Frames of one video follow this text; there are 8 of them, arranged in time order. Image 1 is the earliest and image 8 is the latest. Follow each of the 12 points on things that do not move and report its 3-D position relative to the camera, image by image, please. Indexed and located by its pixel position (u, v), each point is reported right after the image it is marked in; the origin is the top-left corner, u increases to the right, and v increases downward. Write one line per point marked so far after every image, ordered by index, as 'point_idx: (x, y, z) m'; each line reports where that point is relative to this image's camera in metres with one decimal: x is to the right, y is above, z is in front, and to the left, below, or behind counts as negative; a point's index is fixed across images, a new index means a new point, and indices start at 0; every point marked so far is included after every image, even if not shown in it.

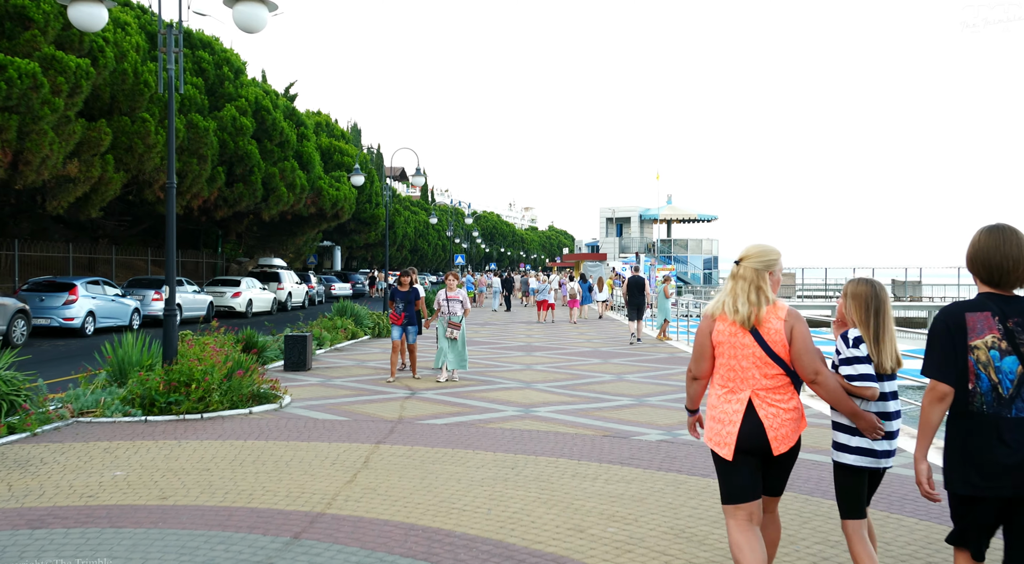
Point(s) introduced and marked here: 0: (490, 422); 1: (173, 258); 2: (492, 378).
0: (-0.2, -1.6, +9.3) m
1: (-4.2, +0.3, +10.1) m
2: (-0.3, -1.6, +13.3) m
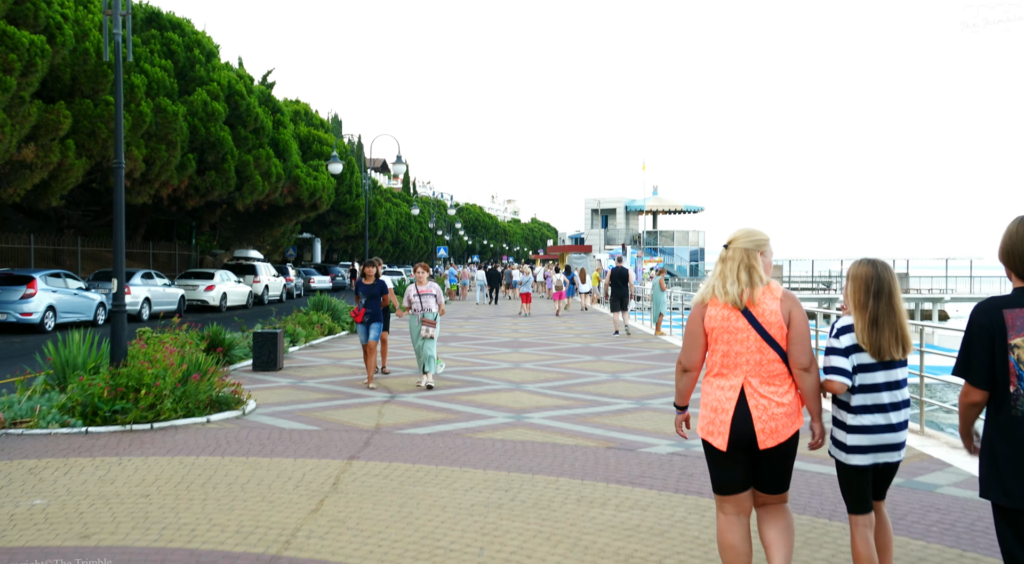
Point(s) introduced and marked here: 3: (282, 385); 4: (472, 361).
0: (-0.3, -1.5, +8.3) m
1: (-4.3, +0.4, +9.0) m
2: (-0.5, -1.5, +12.4) m
3: (-3.3, -1.5, +11.5) m
4: (-0.7, -1.5, +14.9) m
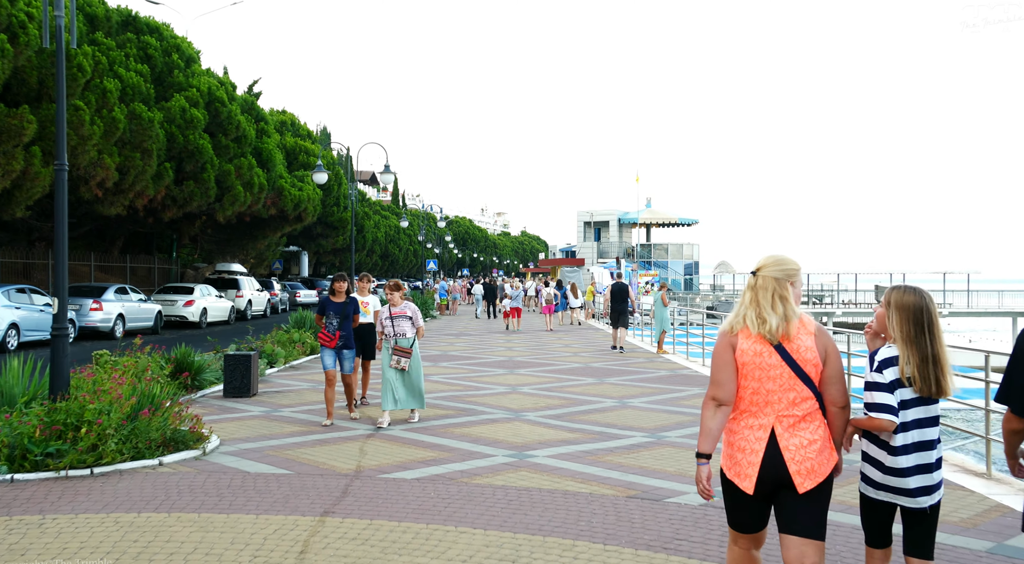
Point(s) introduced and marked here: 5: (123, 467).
0: (-0.3, -1.7, +7.2) m
1: (-4.3, +0.2, +7.8) m
2: (-0.6, -1.7, +11.2) m
3: (-3.3, -1.7, +10.3) m
4: (-0.8, -1.7, +13.7) m
5: (-3.3, -1.6, +6.9) m
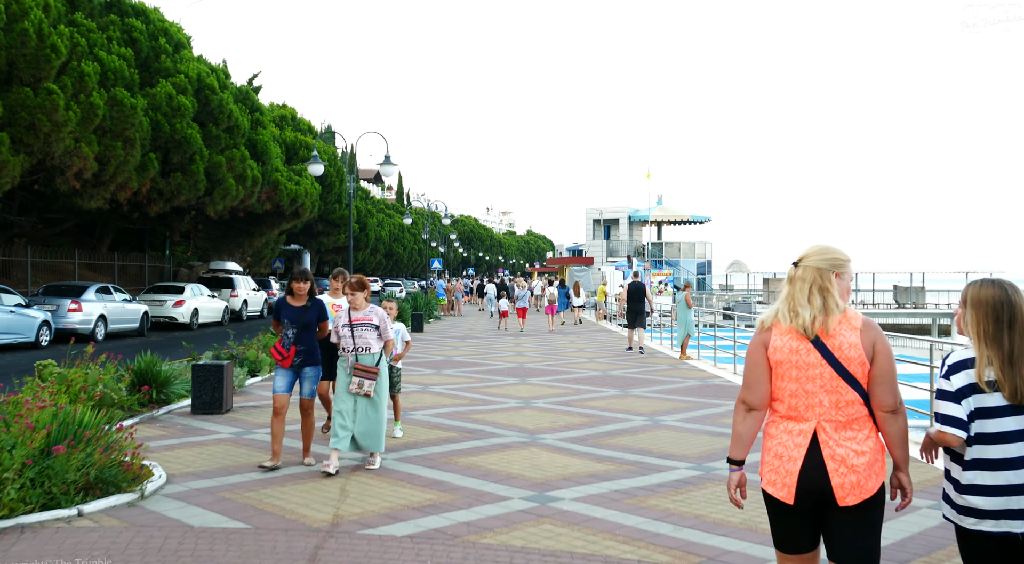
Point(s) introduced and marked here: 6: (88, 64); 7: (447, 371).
0: (-0.2, -1.7, +5.6) m
1: (-4.2, +0.2, +6.2) m
2: (-0.4, -1.7, +9.6) m
3: (-3.1, -1.7, +8.7) m
4: (-0.6, -1.7, +12.1) m
5: (-3.2, -1.6, +5.3) m
6: (-10.4, +5.3, +19.8) m
7: (-1.3, -1.7, +15.6) m
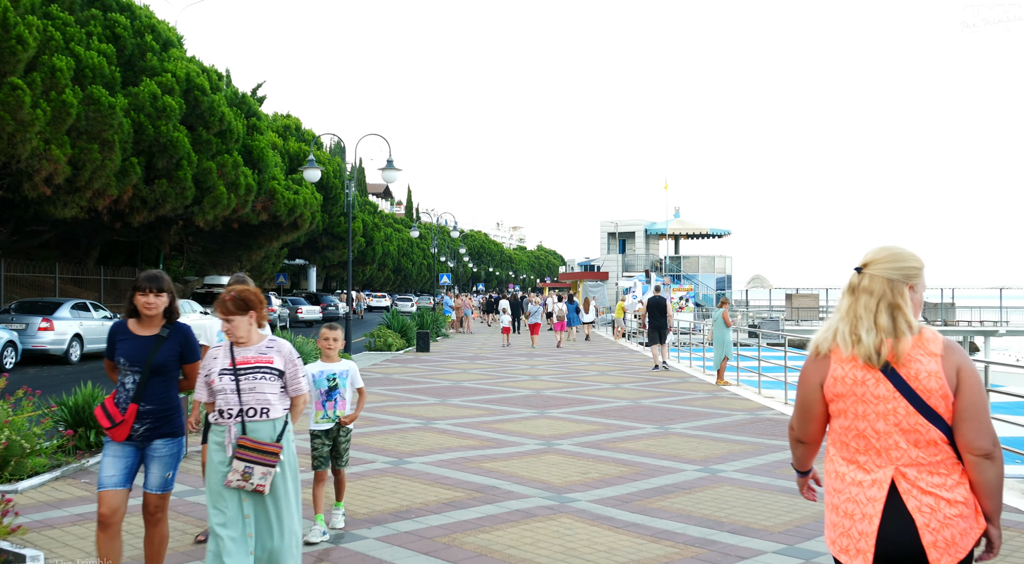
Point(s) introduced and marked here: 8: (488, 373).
0: (0.0, -1.8, +3.5) m
1: (-4.0, +0.1, +4.3) m
2: (-0.2, -1.9, +7.5) m
3: (-2.9, -1.8, +6.7) m
4: (-0.4, -1.9, +10.0) m
5: (-3.0, -1.6, +3.3) m
6: (-10.1, +5.0, +18.0) m
7: (-1.0, -2.0, +13.5) m
8: (-0.5, -2.1, +18.8) m
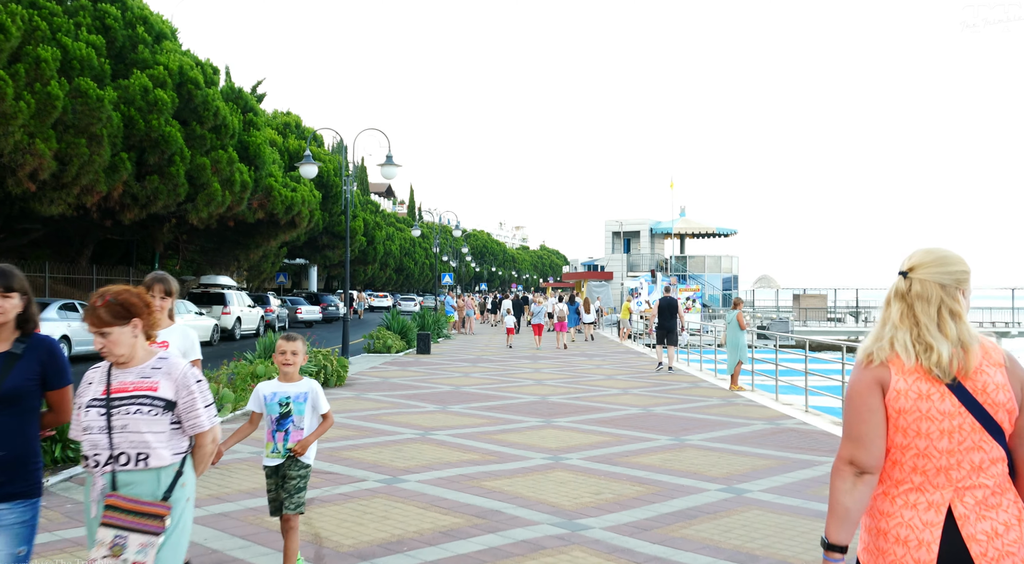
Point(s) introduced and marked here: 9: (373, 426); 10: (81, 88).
0: (0.0, -1.8, +2.8) m
1: (-4.0, +0.1, +3.5) m
2: (-0.1, -1.9, +6.8) m
3: (-2.9, -1.8, +6.0) m
4: (-0.3, -1.9, +9.3) m
5: (-3.0, -1.6, +2.5) m
6: (-10.0, +5.0, +17.3) m
7: (-0.9, -2.0, +12.8) m
8: (-0.5, -2.1, +18.1) m
9: (-1.8, -1.9, +10.7) m
10: (-9.7, +4.4, +18.3) m
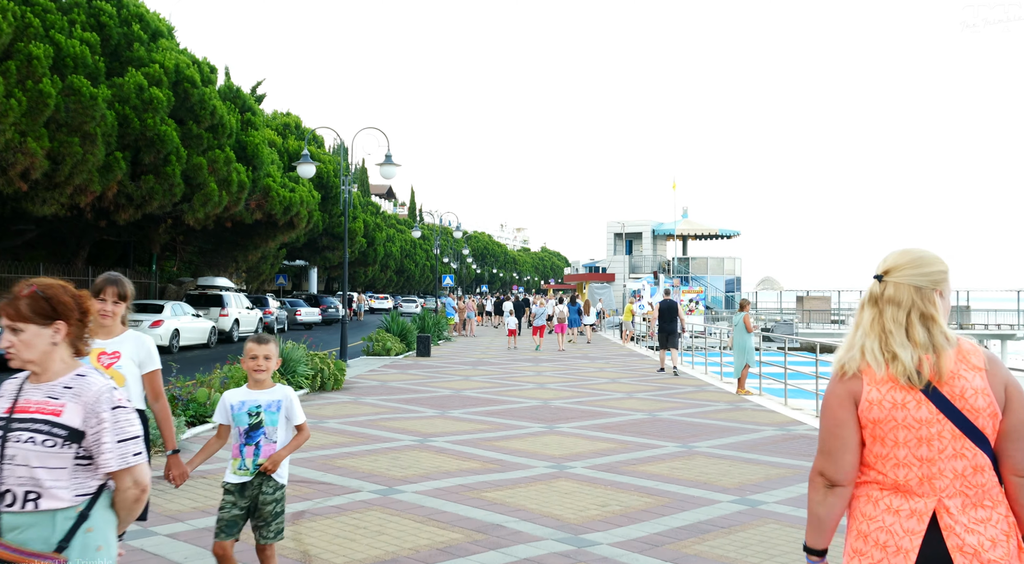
0: (0.0, -1.8, +2.4) m
1: (-4.0, +0.1, +3.2) m
2: (-0.1, -1.9, +6.4) m
3: (-2.9, -1.8, +5.6) m
4: (-0.3, -1.9, +8.9) m
5: (-3.0, -1.6, +2.2) m
6: (-10.0, +5.0, +17.0) m
7: (-0.9, -2.0, +12.4) m
8: (-0.4, -2.1, +17.7) m
9: (-1.8, -1.9, +10.3) m
10: (-9.7, +4.4, +17.9) m
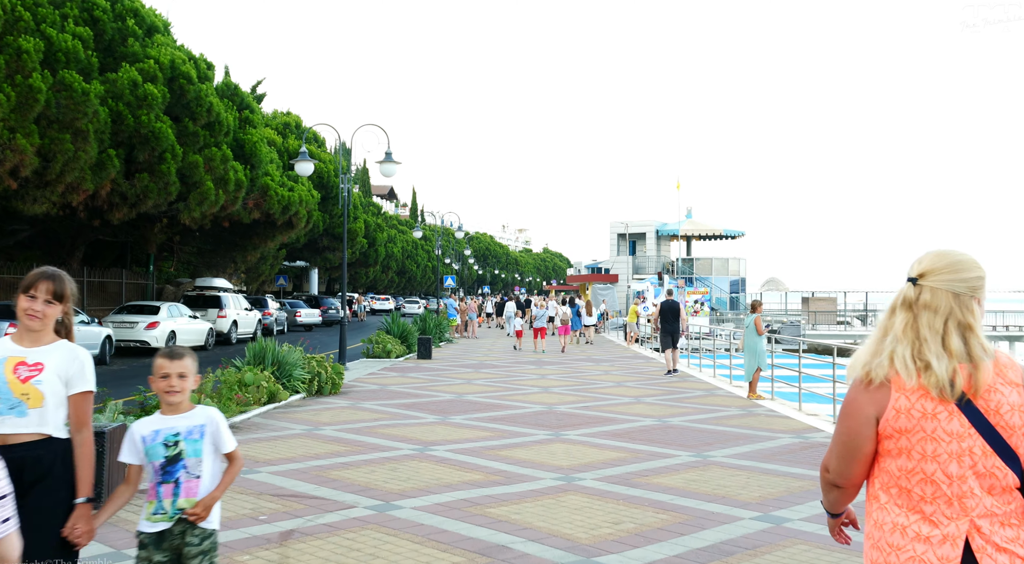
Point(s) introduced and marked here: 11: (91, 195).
0: (+0.1, -1.8, +1.9) m
1: (-3.9, +0.1, +2.7) m
2: (-0.1, -1.9, +5.9) m
3: (-2.8, -1.8, +5.1) m
4: (-0.3, -1.9, +8.4) m
5: (-2.9, -1.6, +1.7) m
6: (-9.9, +5.0, +16.5) m
7: (-0.8, -2.0, +11.9) m
8: (-0.4, -2.2, +17.2) m
9: (-1.8, -1.9, +9.8) m
10: (-9.6, +4.3, +17.4) m
11: (-10.2, +2.1, +19.7) m
